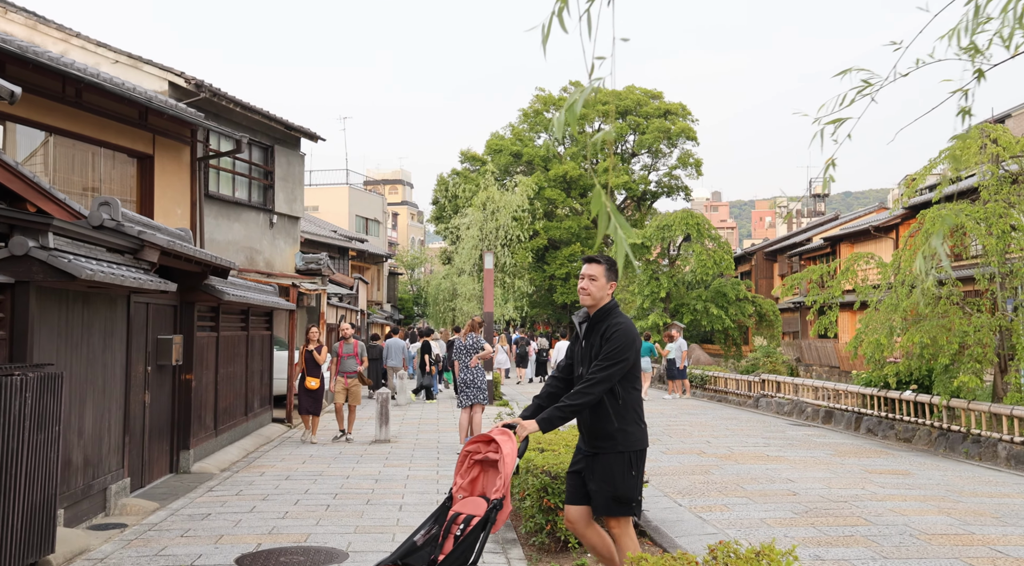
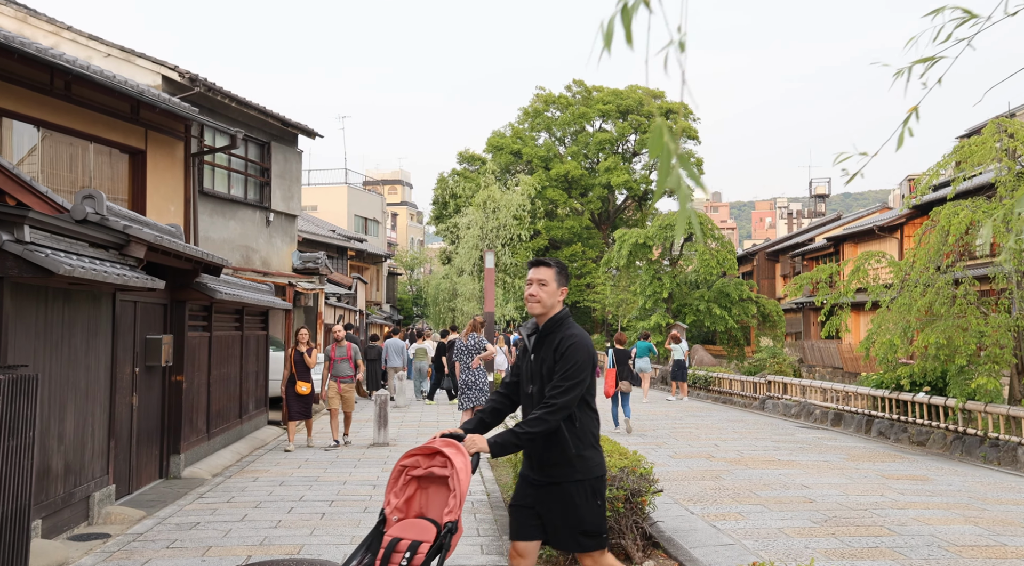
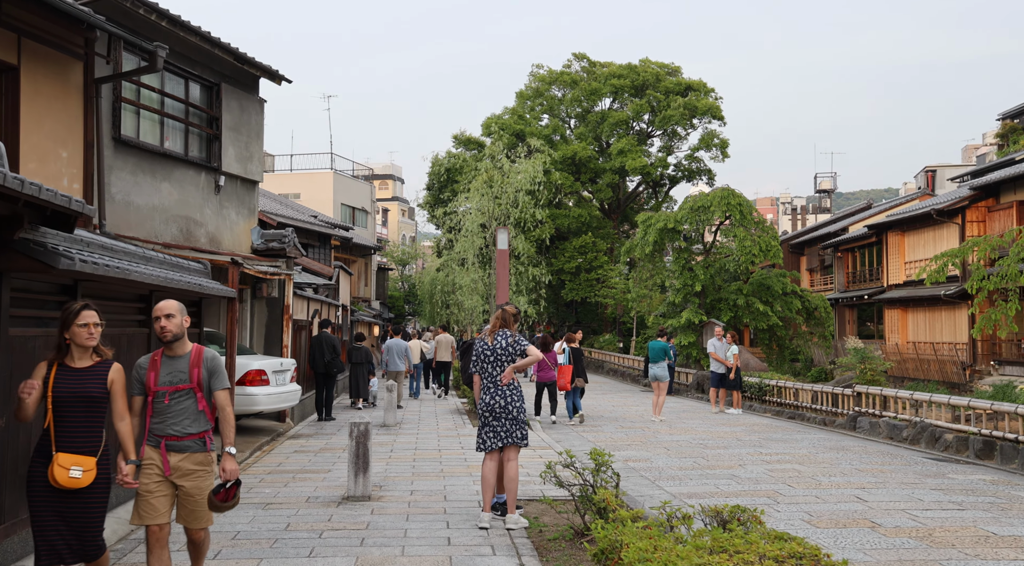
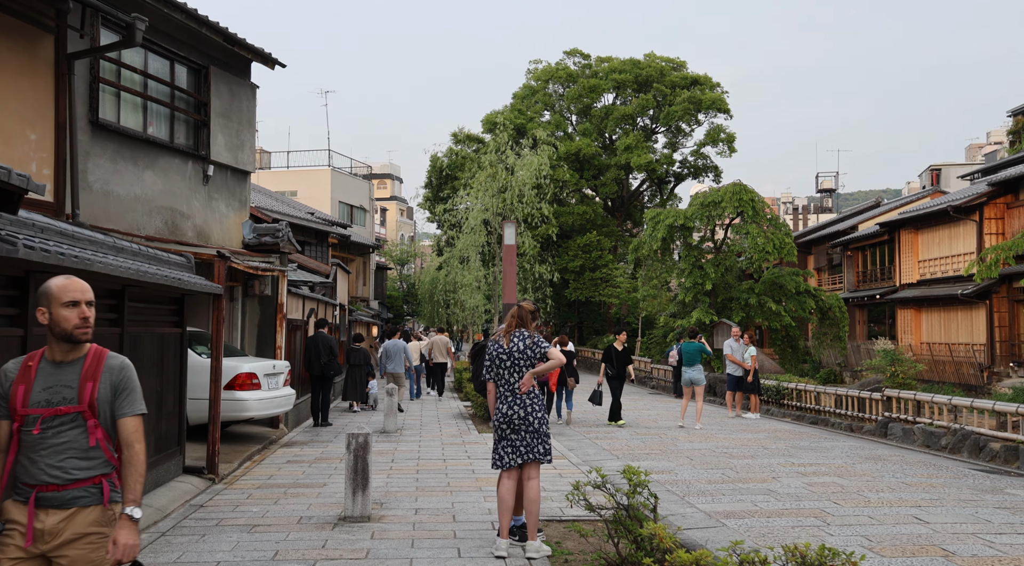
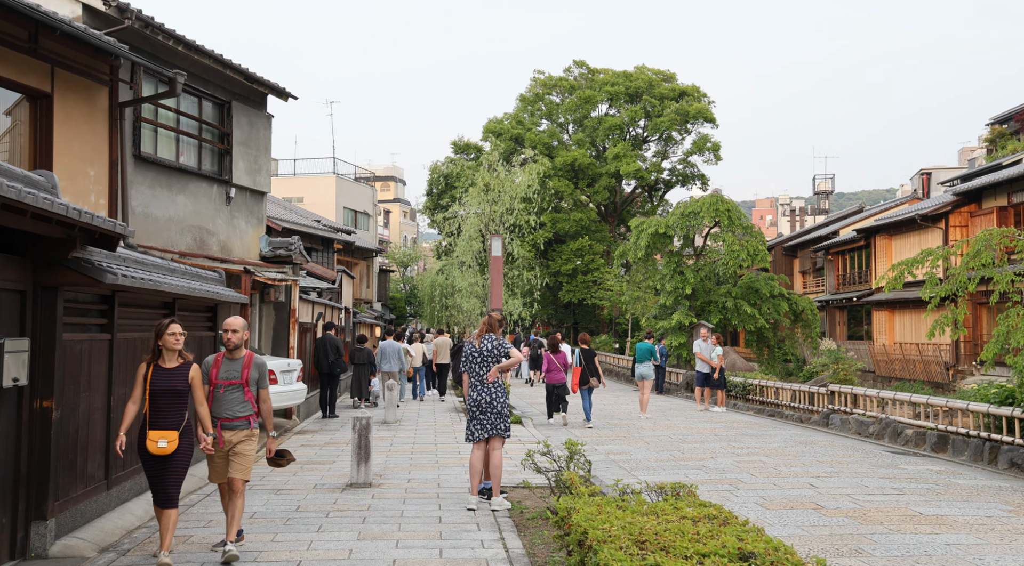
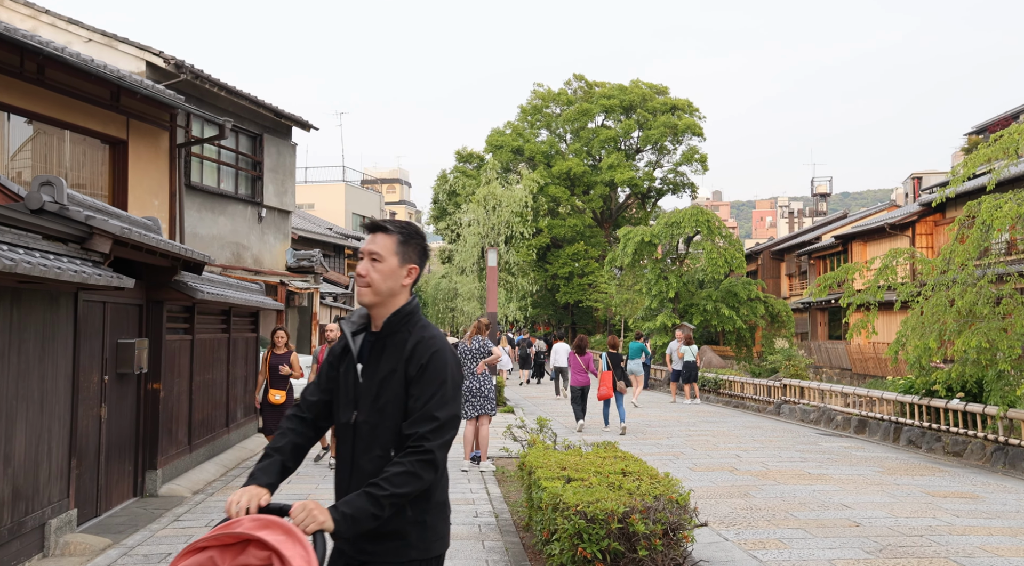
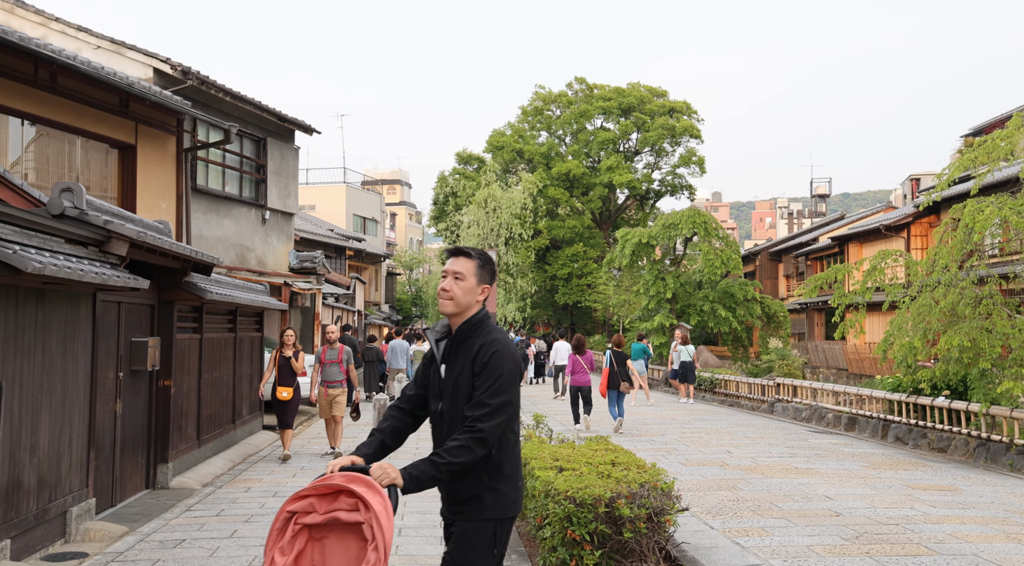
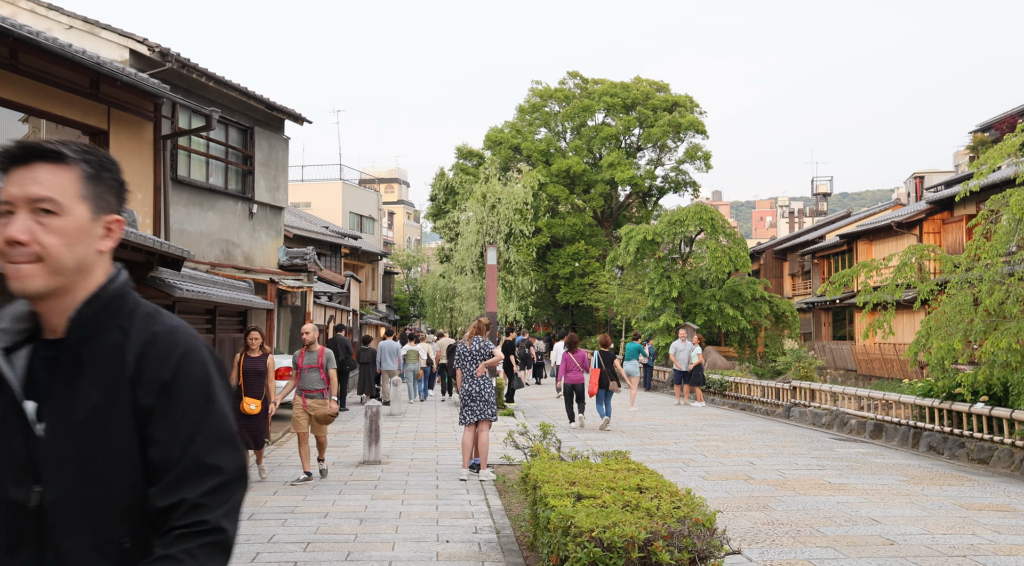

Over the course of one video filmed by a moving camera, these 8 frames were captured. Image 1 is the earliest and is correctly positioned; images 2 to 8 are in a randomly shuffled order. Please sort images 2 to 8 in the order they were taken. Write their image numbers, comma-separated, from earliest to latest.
2, 7, 6, 8, 5, 3, 4
